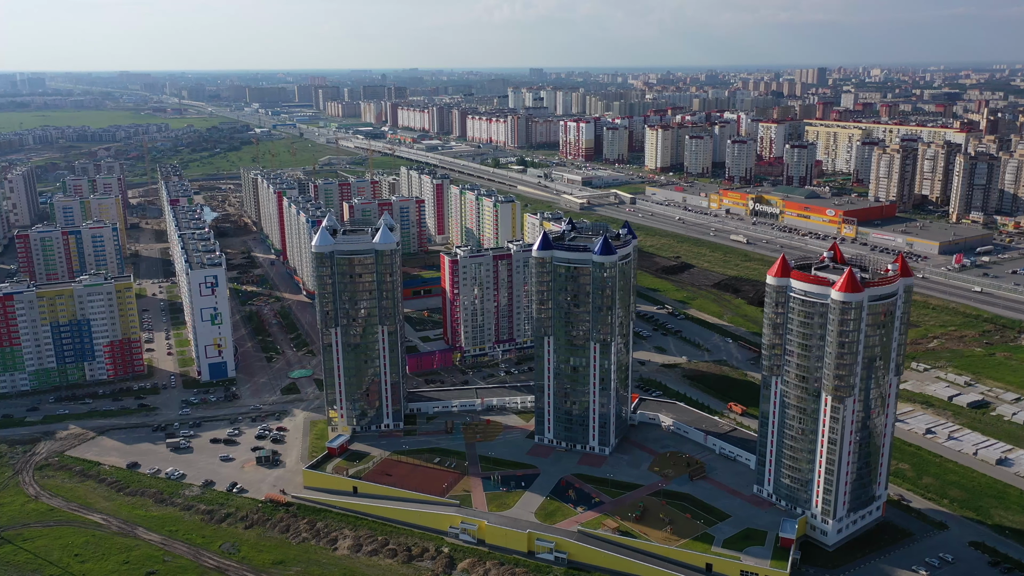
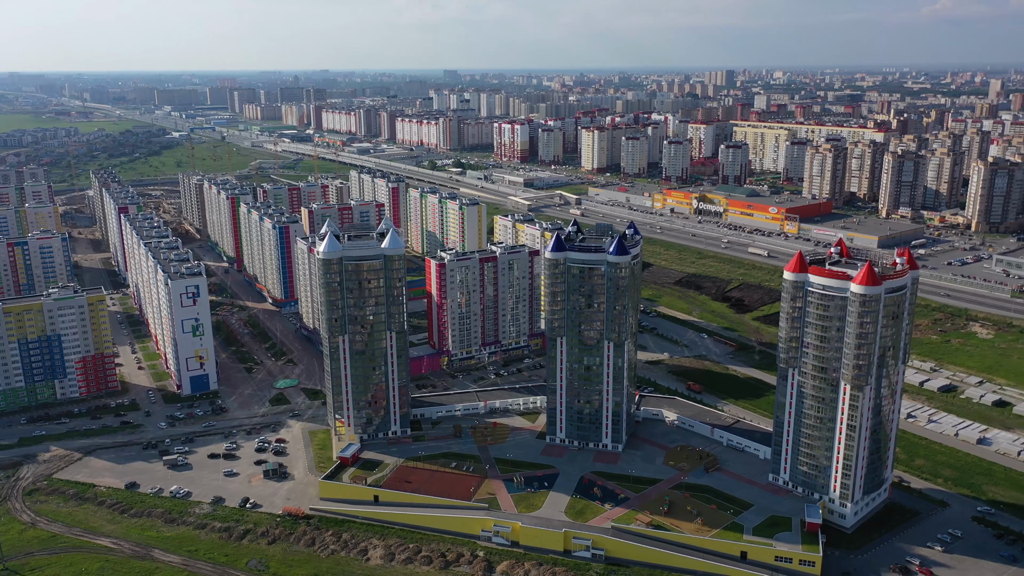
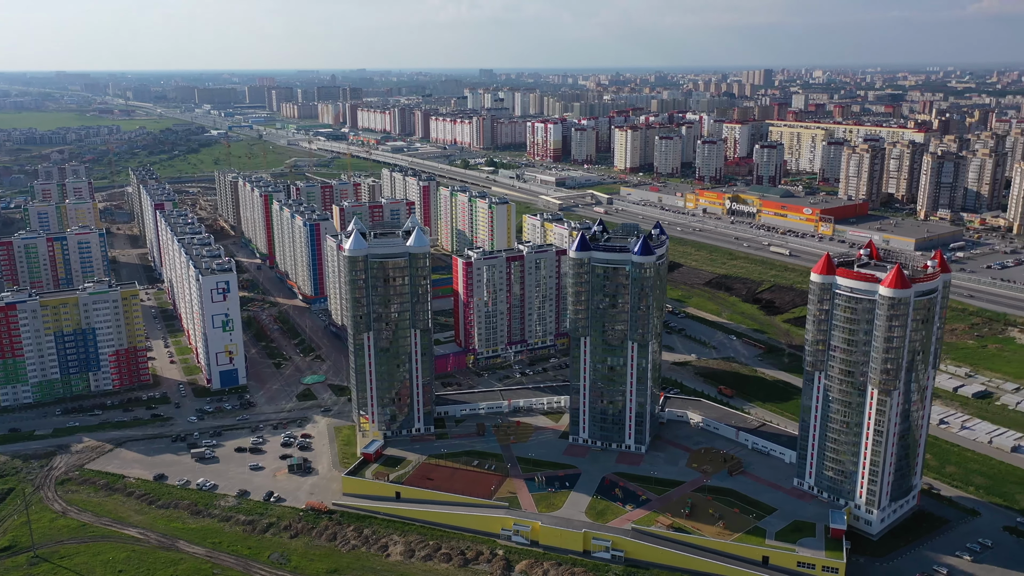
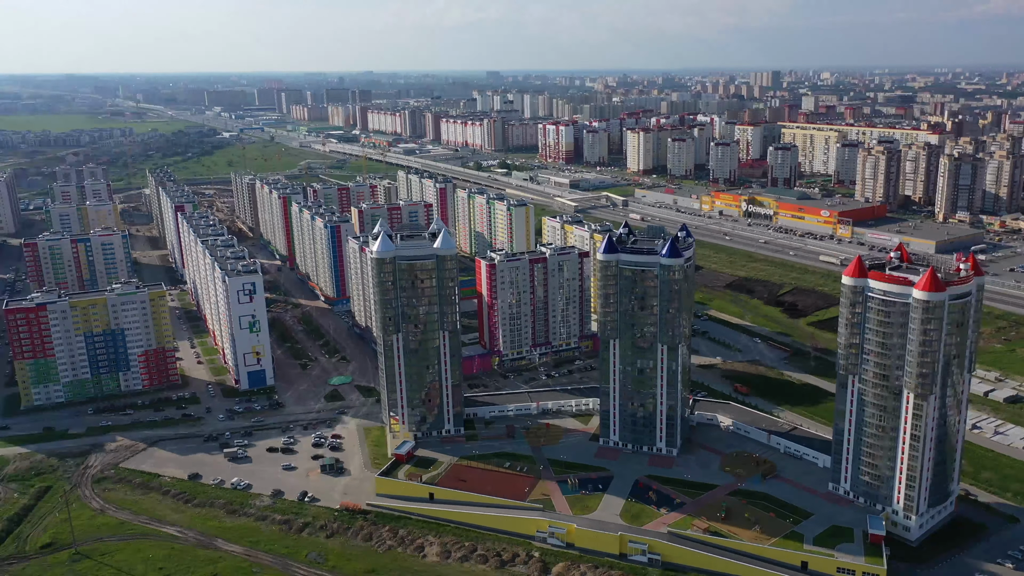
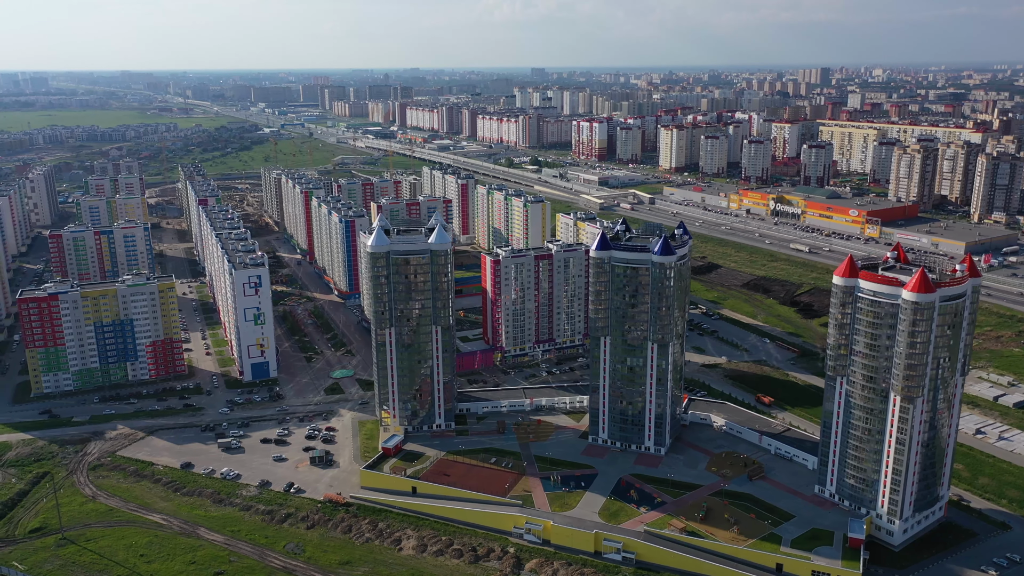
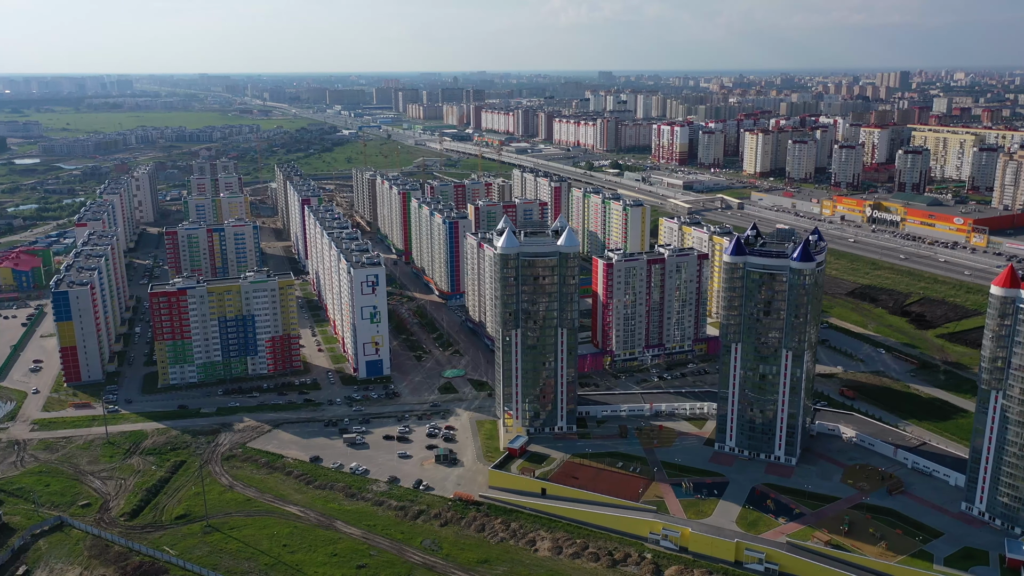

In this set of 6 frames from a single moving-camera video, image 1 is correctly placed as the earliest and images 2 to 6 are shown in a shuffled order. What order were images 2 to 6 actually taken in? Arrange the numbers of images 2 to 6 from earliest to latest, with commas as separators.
5, 3, 2, 4, 6
